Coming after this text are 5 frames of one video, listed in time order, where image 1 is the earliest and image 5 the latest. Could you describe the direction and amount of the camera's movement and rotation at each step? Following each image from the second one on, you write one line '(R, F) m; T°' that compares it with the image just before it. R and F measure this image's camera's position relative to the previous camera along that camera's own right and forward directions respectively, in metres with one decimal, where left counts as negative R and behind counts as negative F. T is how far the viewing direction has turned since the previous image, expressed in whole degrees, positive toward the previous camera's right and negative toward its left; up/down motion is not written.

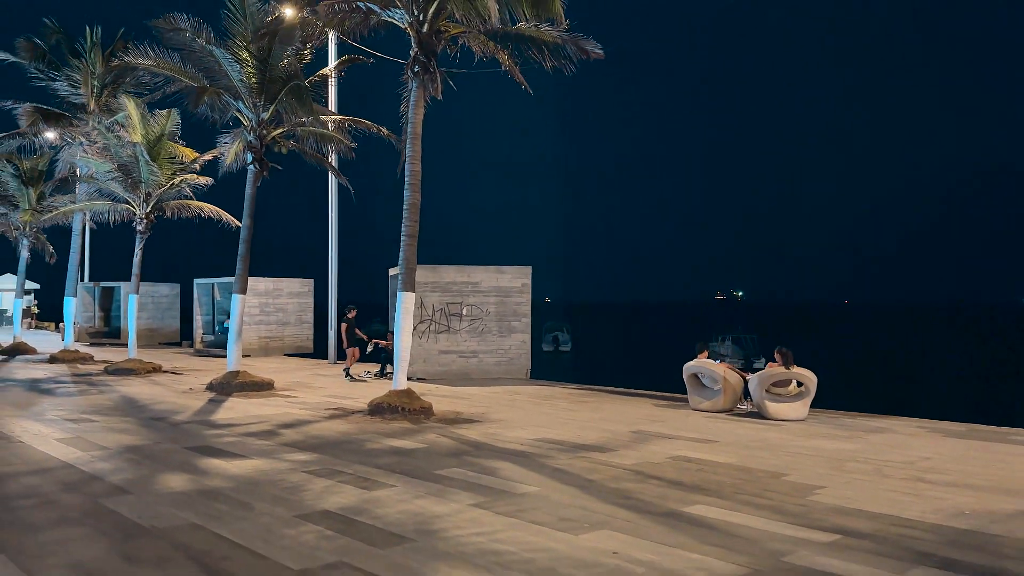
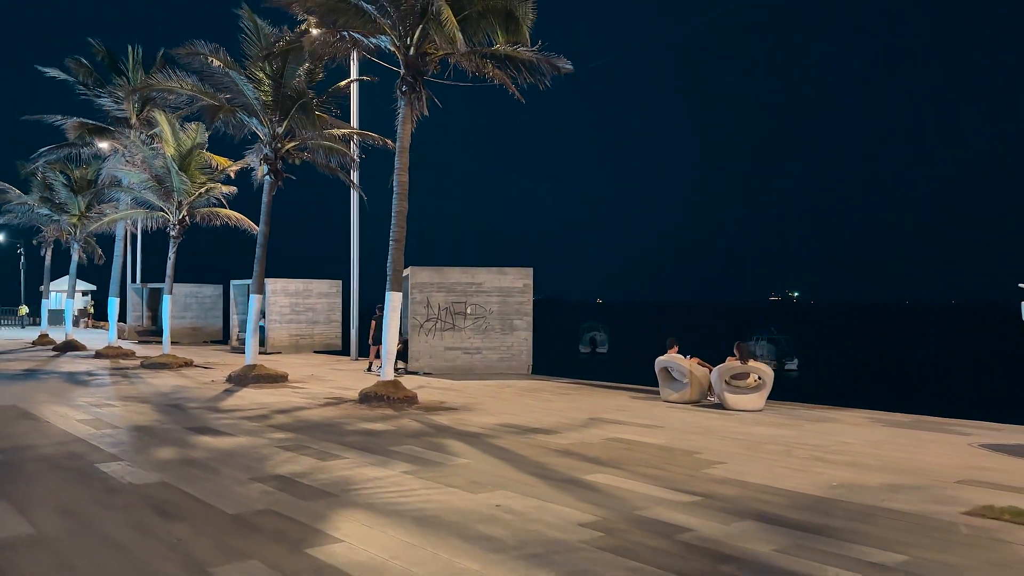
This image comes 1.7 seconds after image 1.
(+1.4, -1.2) m; -4°
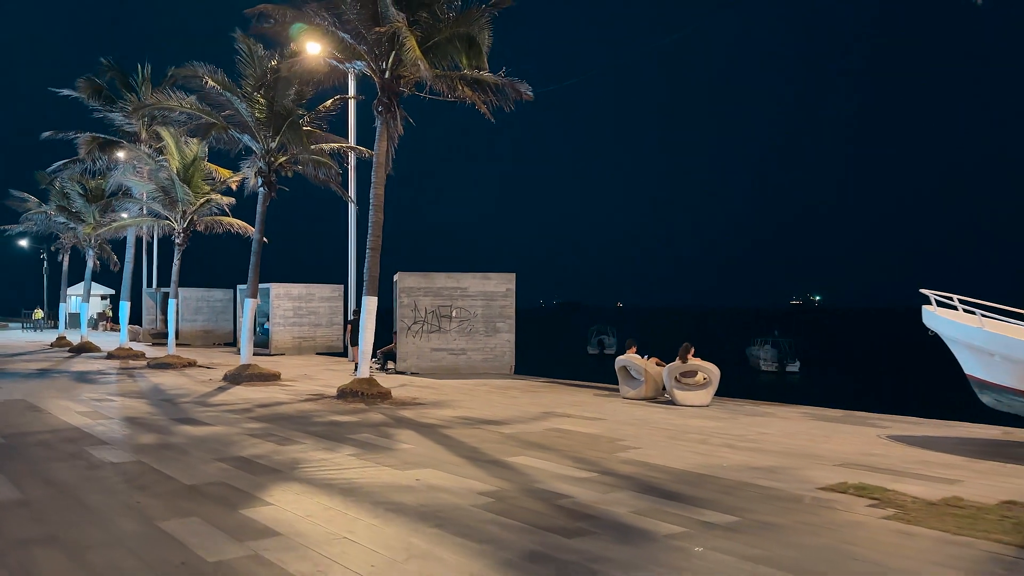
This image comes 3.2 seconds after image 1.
(+1.1, -1.2) m; -1°
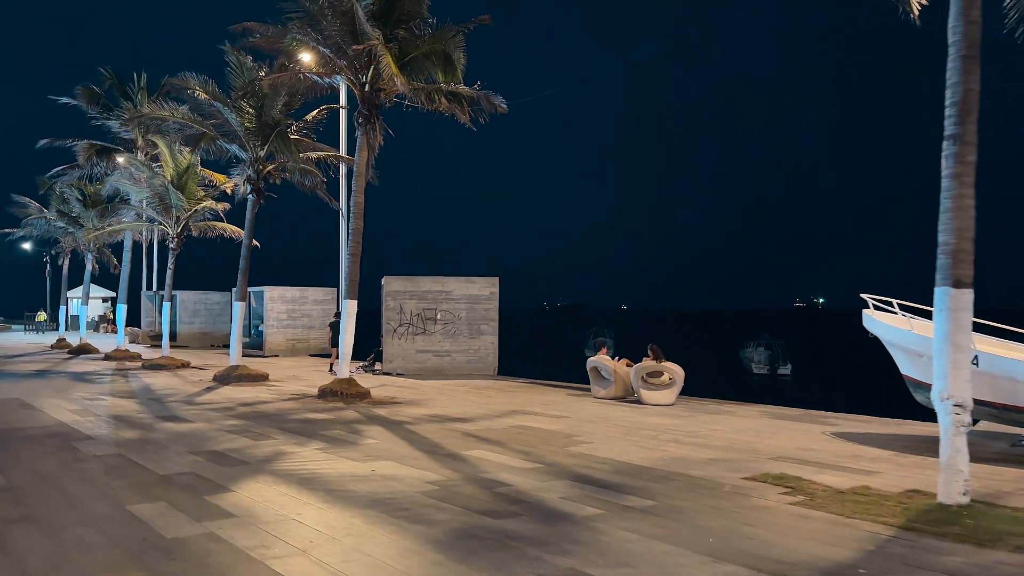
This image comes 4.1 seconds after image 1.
(+0.7, -0.7) m; 0°
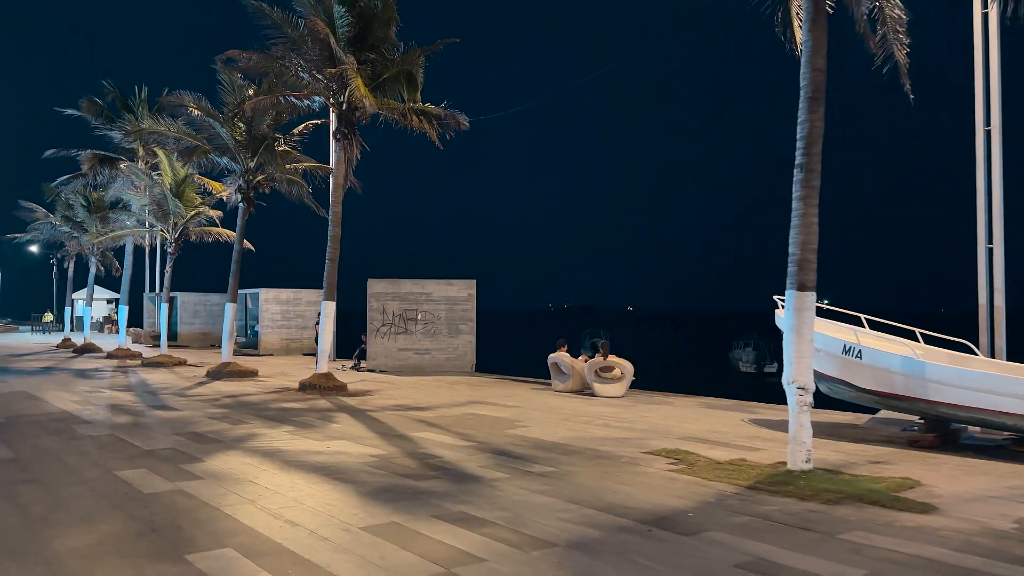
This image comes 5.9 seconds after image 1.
(+1.0, -1.5) m; 0°
